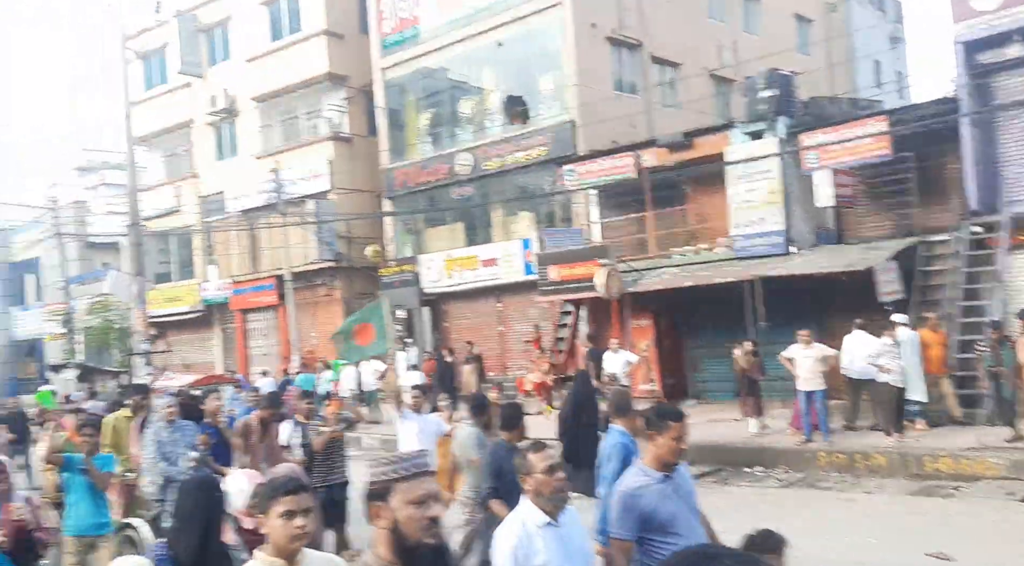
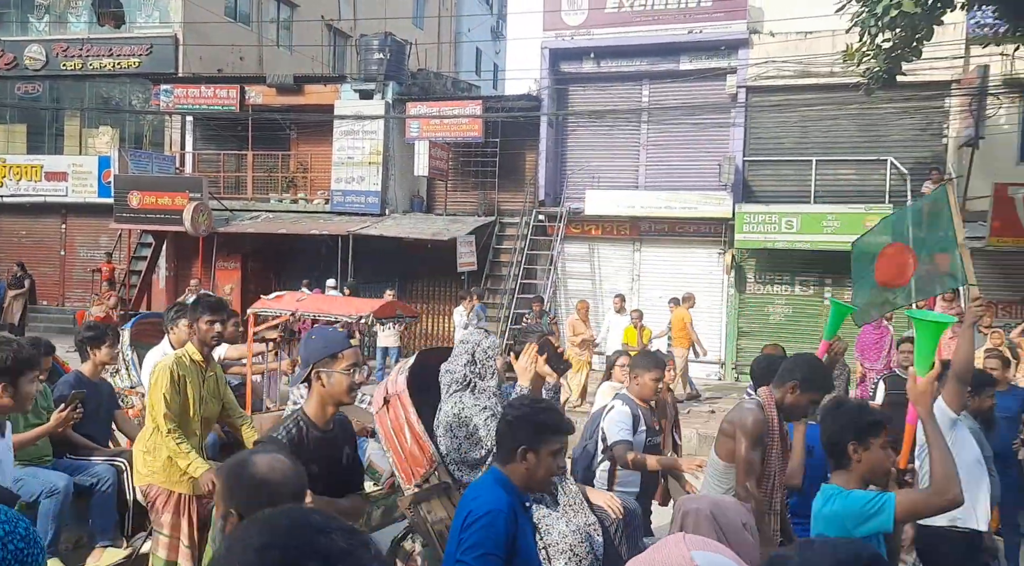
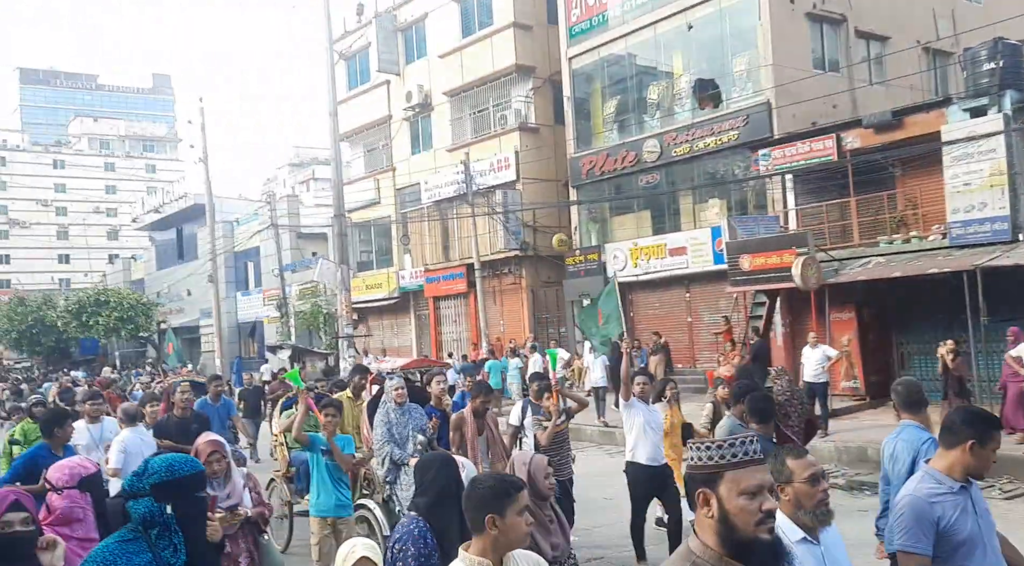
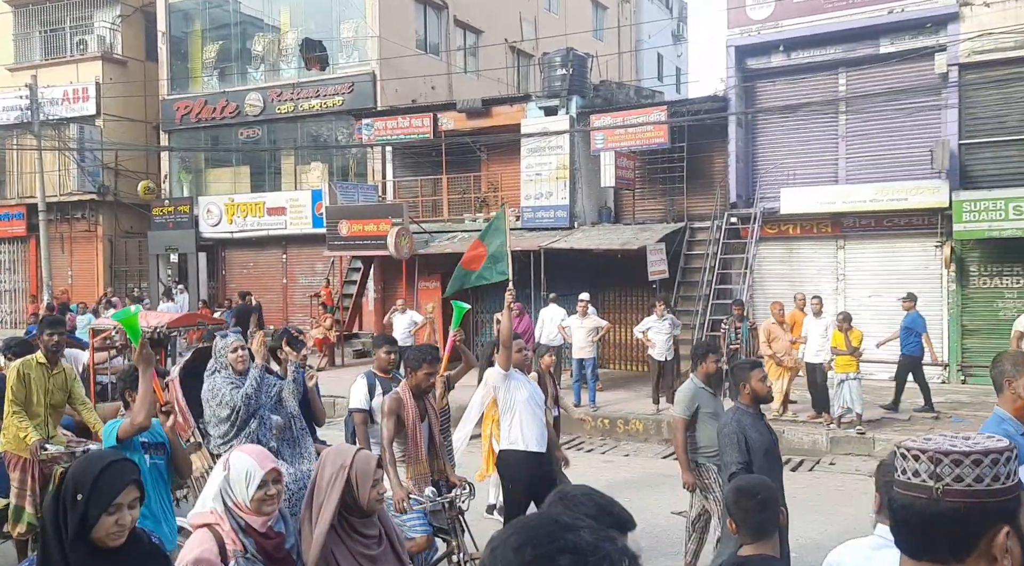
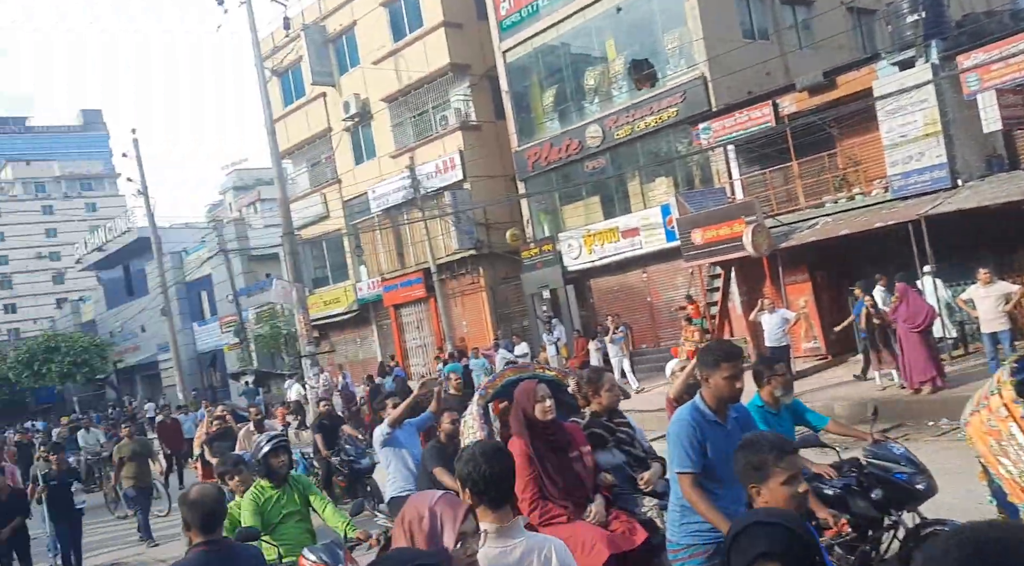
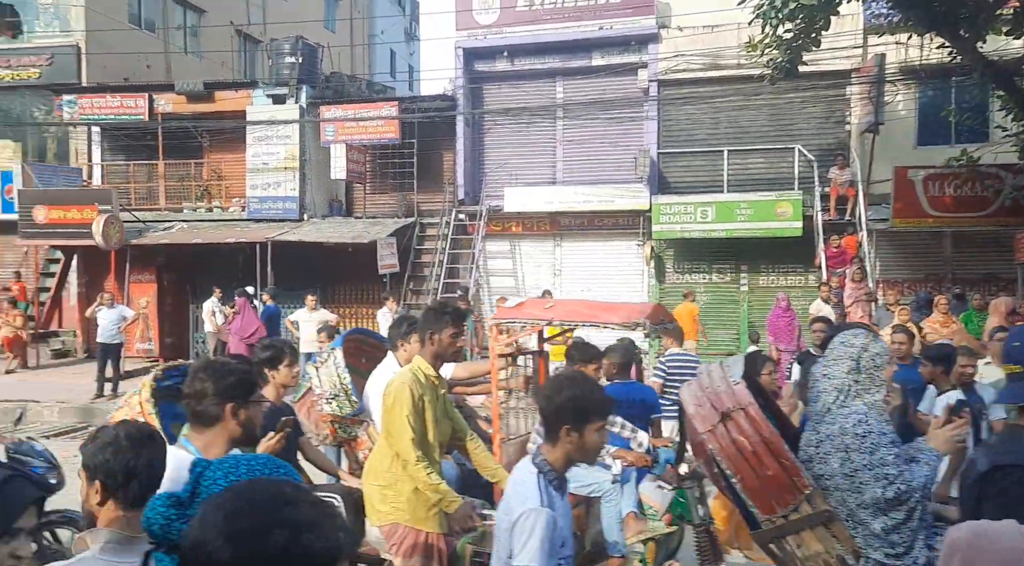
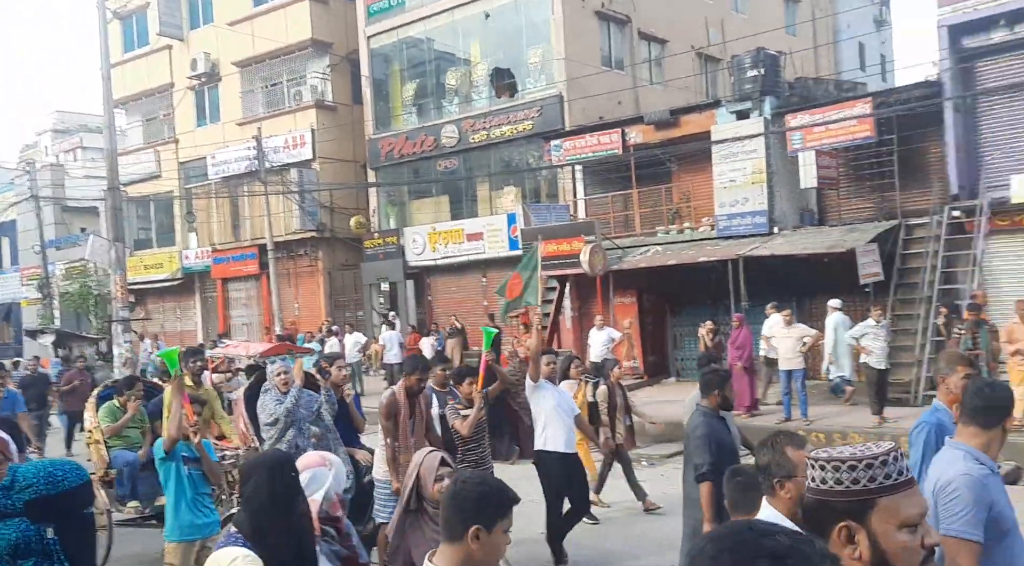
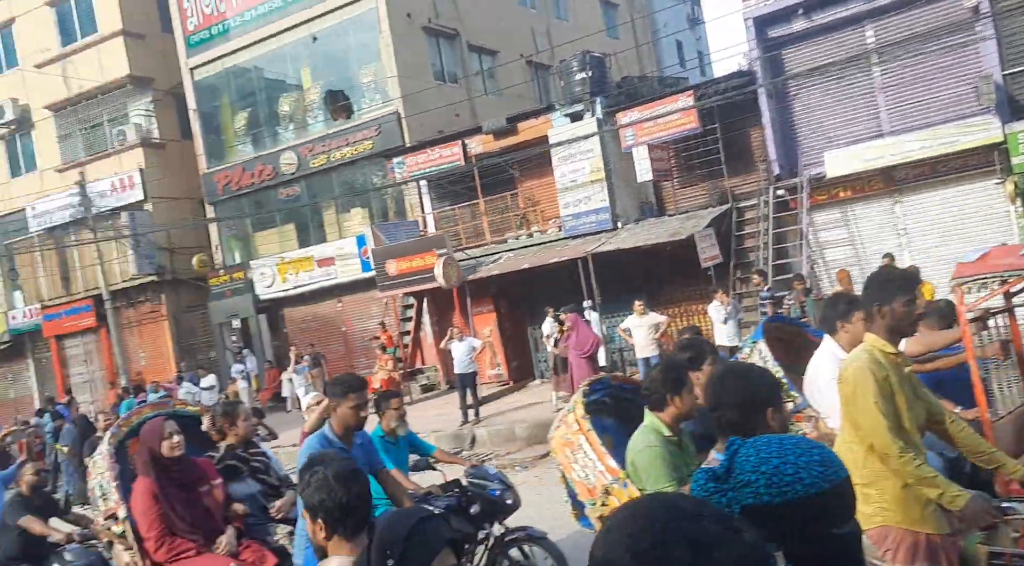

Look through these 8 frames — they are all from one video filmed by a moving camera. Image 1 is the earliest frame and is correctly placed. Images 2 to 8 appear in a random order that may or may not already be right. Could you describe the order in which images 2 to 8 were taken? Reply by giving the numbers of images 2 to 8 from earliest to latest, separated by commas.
3, 7, 4, 2, 6, 8, 5
